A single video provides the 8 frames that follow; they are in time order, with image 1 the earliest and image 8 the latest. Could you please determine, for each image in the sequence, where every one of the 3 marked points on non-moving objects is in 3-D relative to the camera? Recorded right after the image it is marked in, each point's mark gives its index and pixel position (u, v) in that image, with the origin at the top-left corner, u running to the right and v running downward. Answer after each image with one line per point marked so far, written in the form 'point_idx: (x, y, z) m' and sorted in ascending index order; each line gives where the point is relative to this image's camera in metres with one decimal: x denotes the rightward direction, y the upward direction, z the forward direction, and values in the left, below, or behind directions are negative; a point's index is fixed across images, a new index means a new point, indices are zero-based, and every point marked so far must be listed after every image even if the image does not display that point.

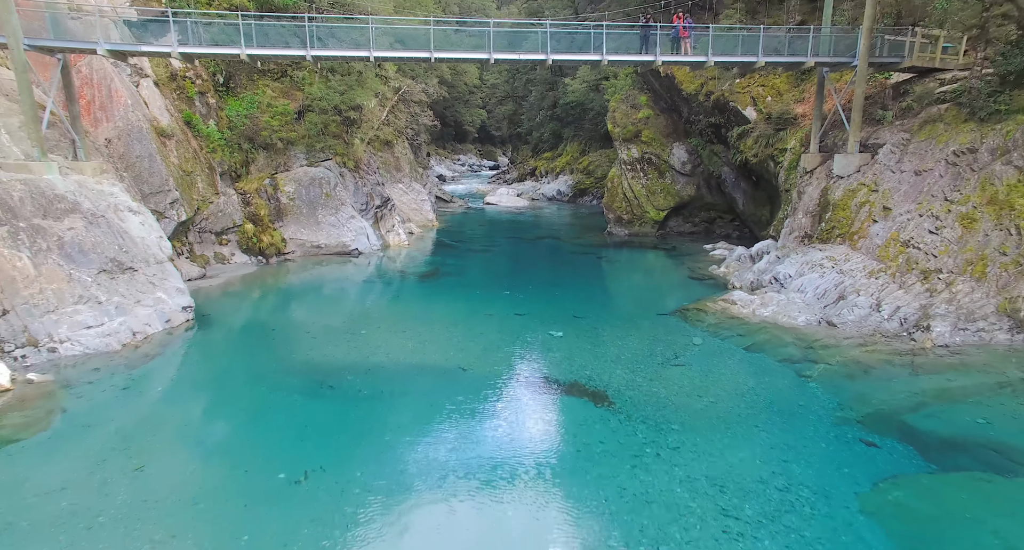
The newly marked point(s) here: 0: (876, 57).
0: (+9.8, +5.9, +16.2) m
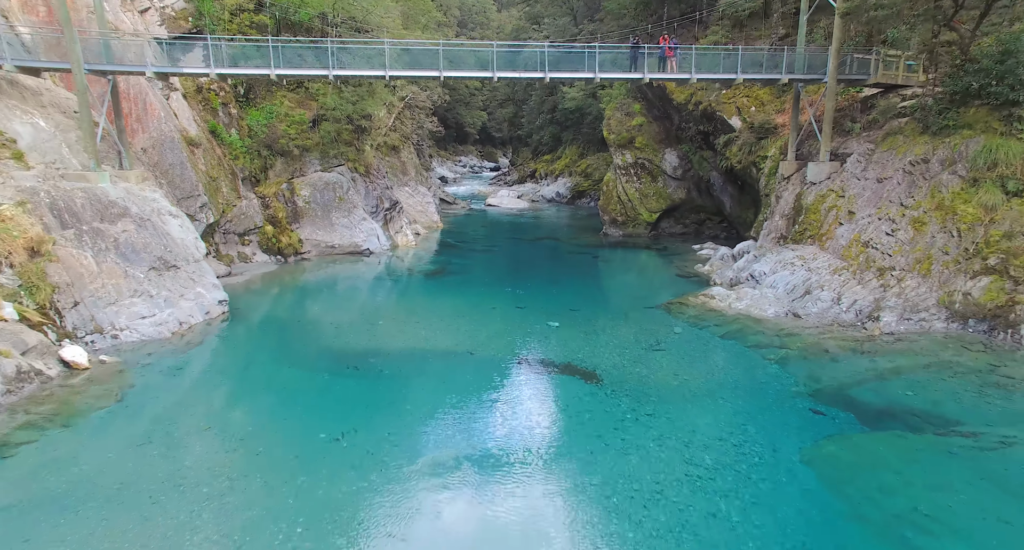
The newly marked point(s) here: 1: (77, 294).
0: (+9.8, +6.0, +17.9) m
1: (-9.0, -0.4, +12.5) m
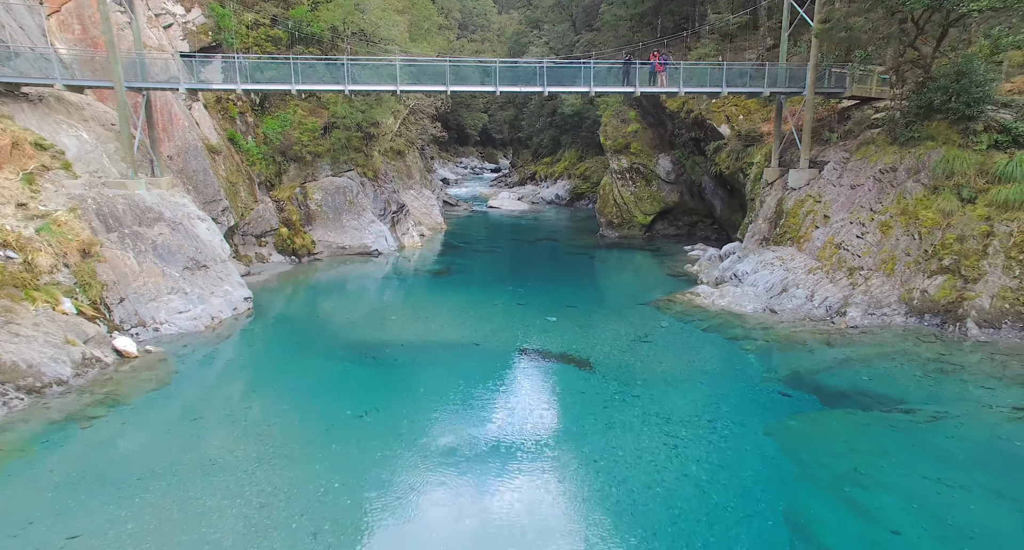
0: (+9.9, +6.0, +19.3) m
1: (-8.9, -0.4, +13.9) m
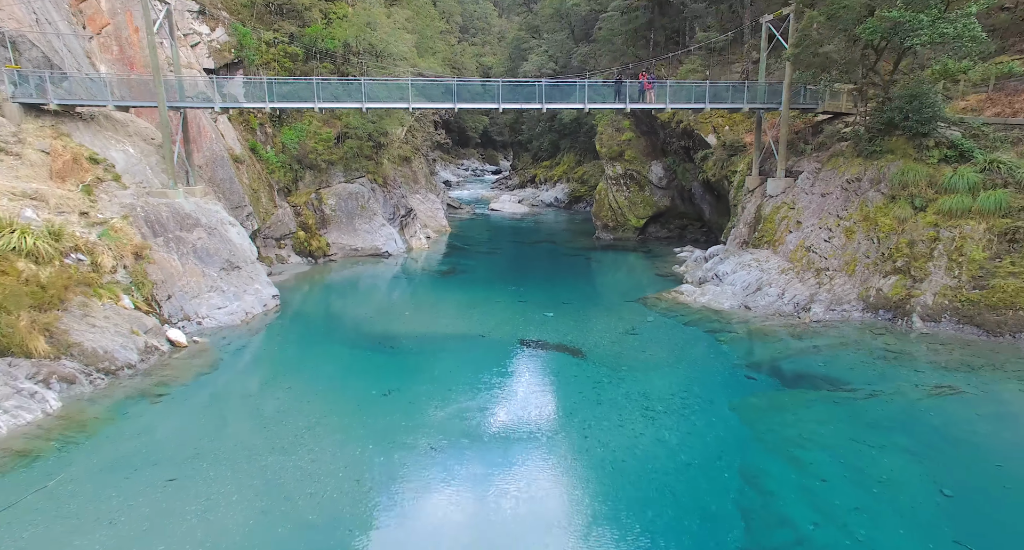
0: (+9.9, +6.0, +21.1) m
1: (-8.9, -0.4, +15.8) m
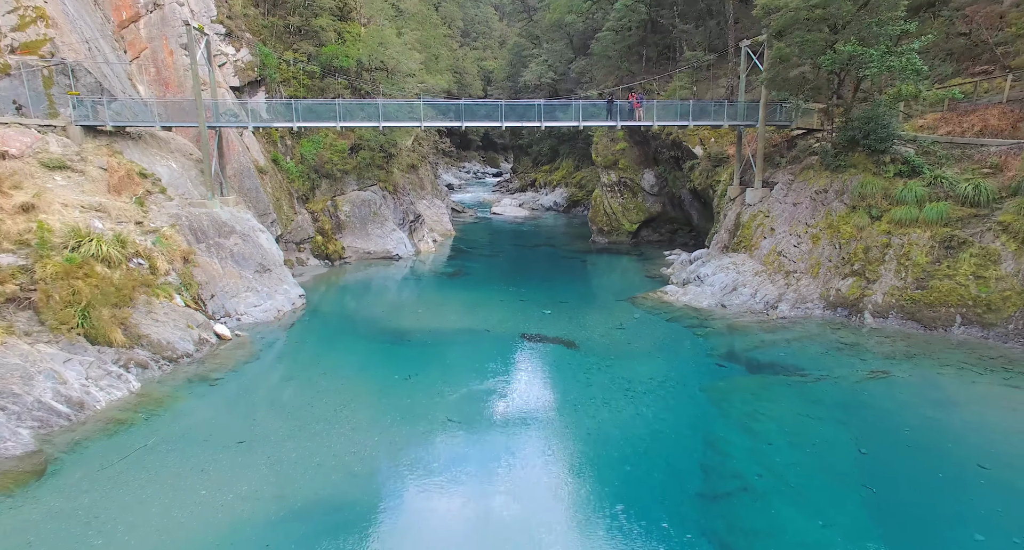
0: (+10.0, +5.9, +23.2) m
1: (-8.8, -0.4, +17.9) m
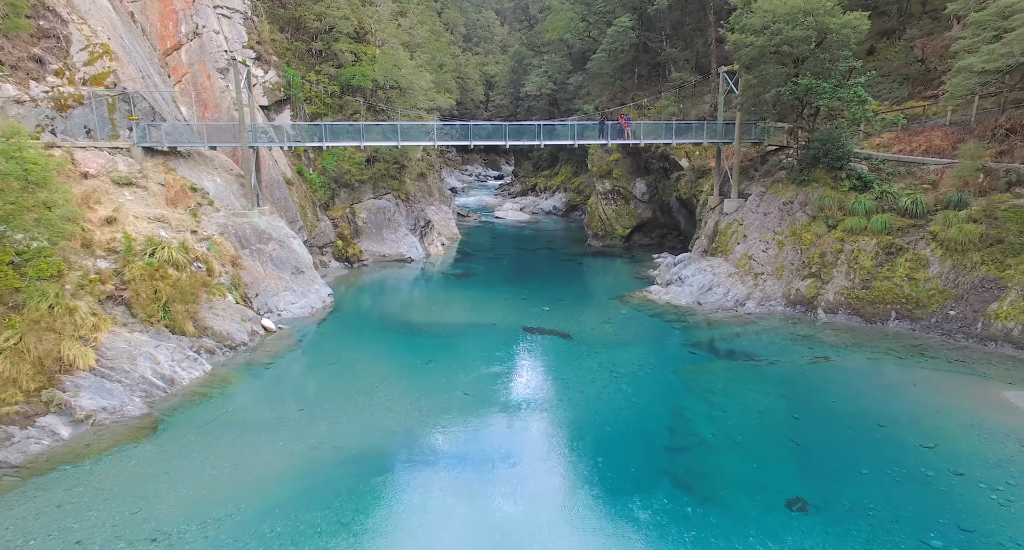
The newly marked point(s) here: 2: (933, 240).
0: (+10.1, +5.9, +26.0) m
1: (-8.7, -0.5, +20.7) m
2: (+12.8, +1.1, +18.4) m
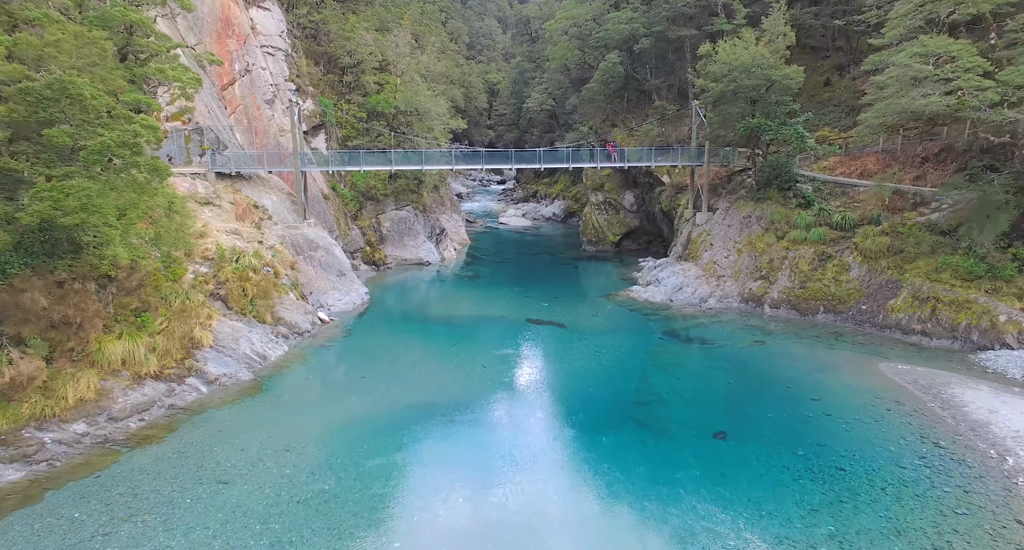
0: (+10.3, +5.8, +30.6) m
1: (-8.5, -0.5, +25.4) m
2: (+13.0, +1.0, +23.1) m
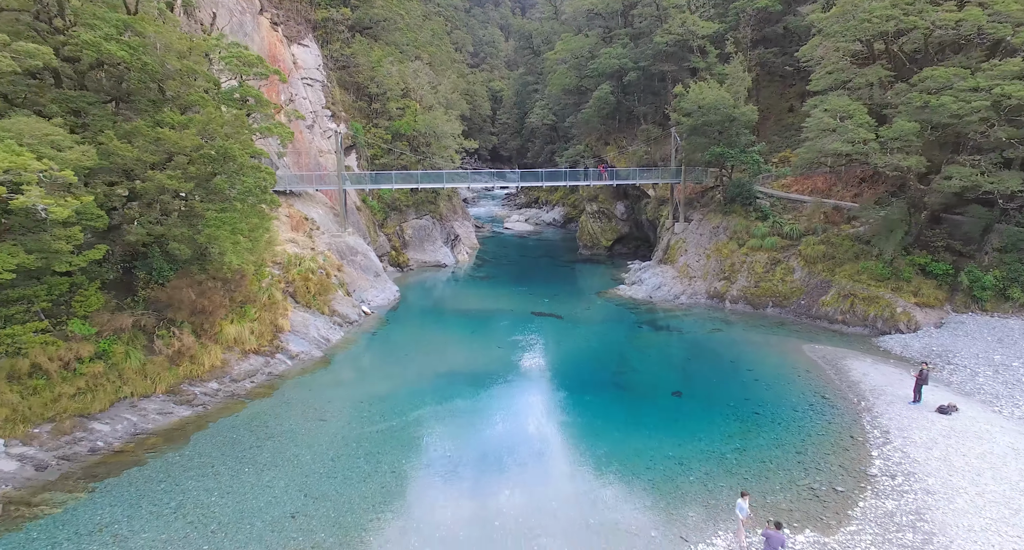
0: (+10.7, +5.7, +35.9) m
1: (-8.1, -0.6, +30.6) m
2: (+13.4, +0.9, +28.3) m
